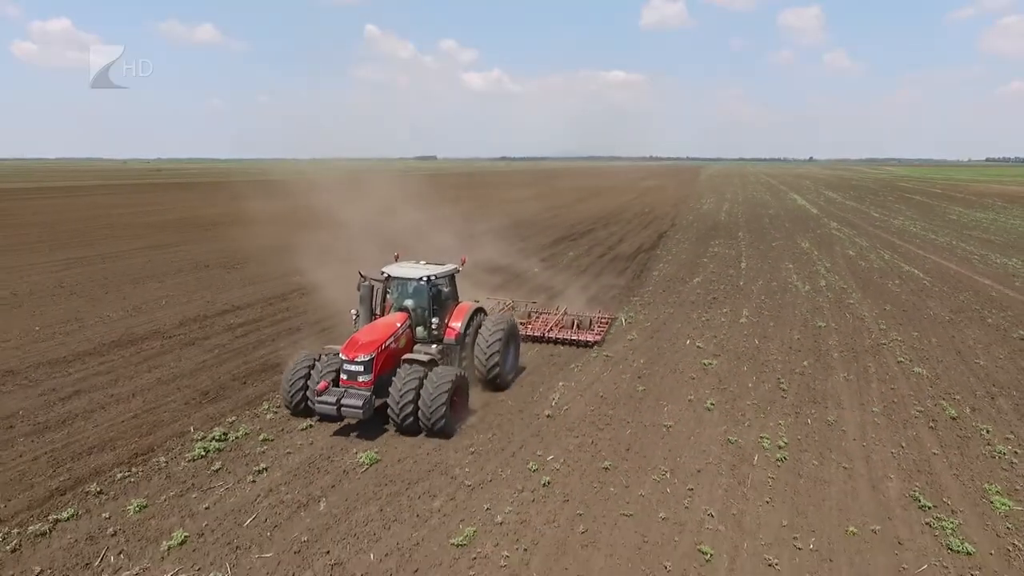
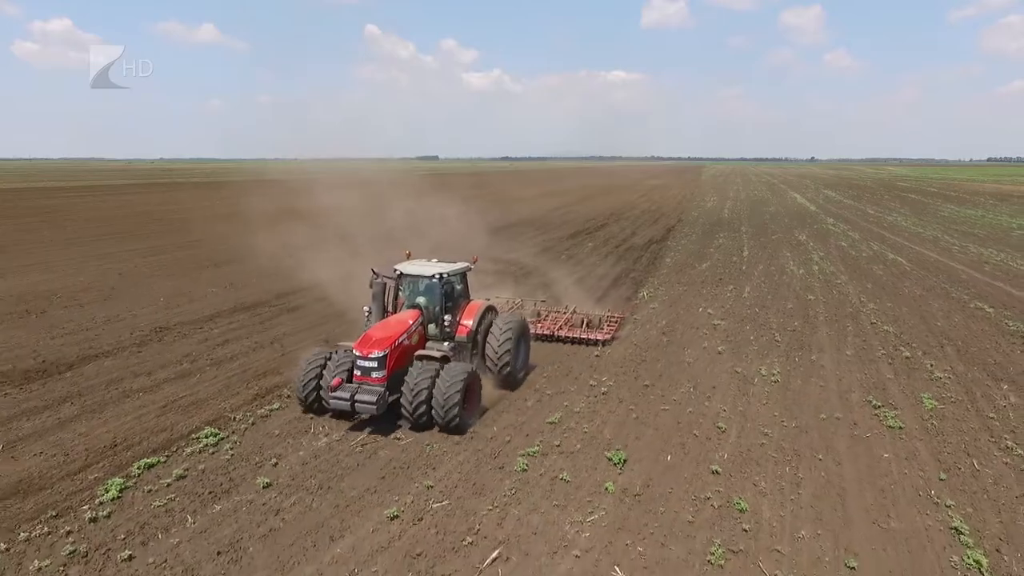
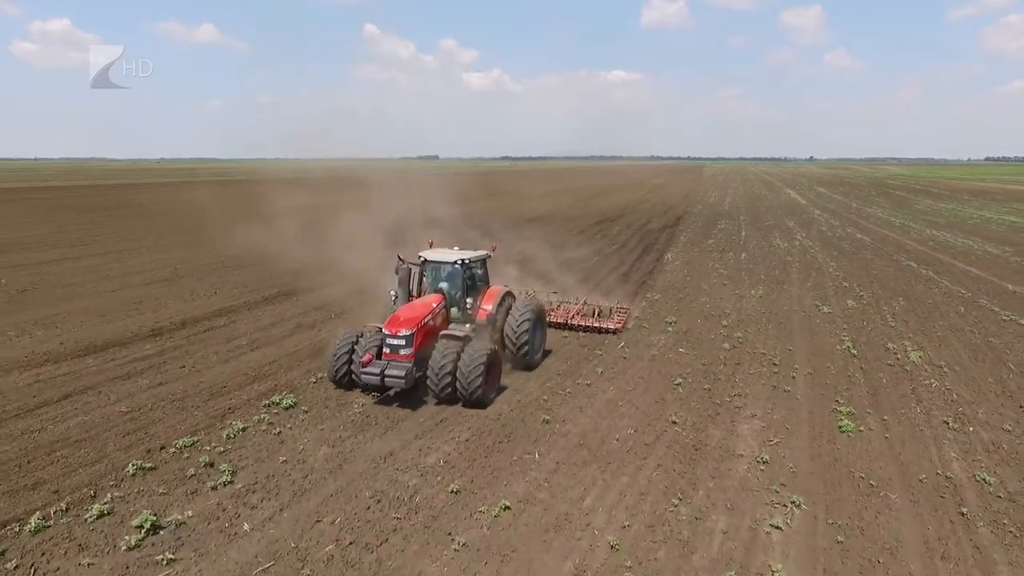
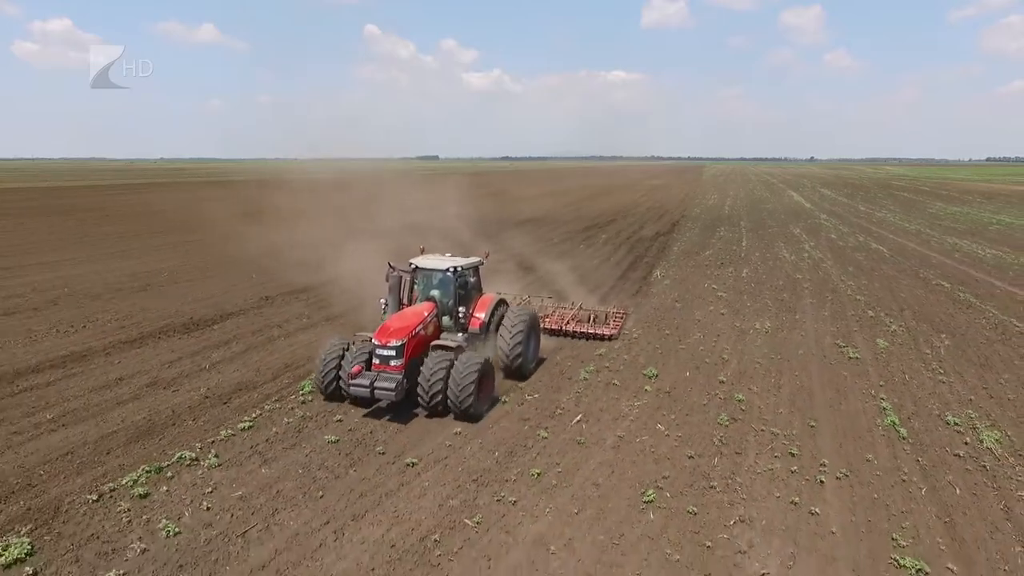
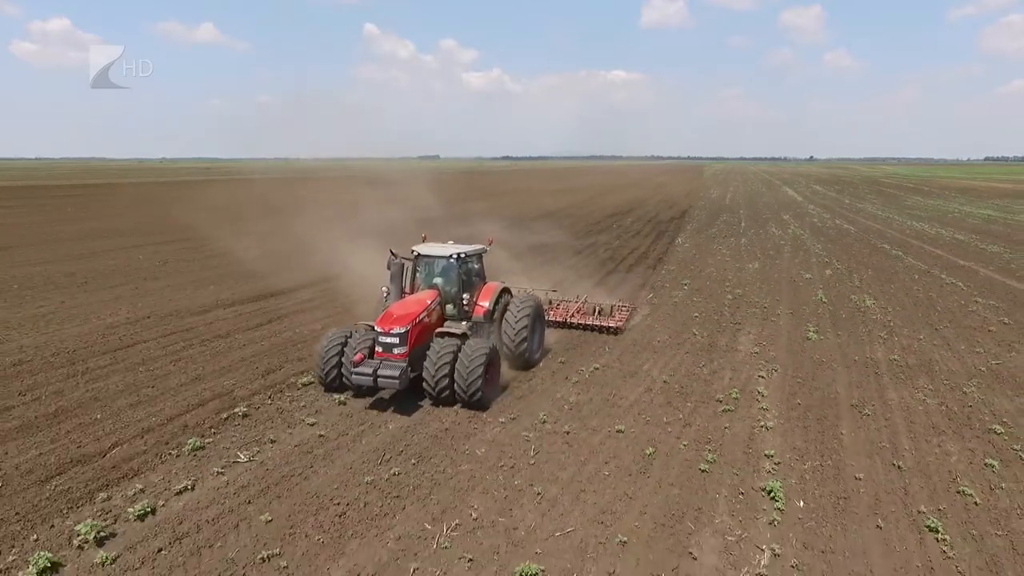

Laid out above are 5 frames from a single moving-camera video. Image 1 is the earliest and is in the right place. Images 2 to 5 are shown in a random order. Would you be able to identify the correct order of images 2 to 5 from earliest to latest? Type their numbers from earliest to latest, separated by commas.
2, 4, 3, 5
